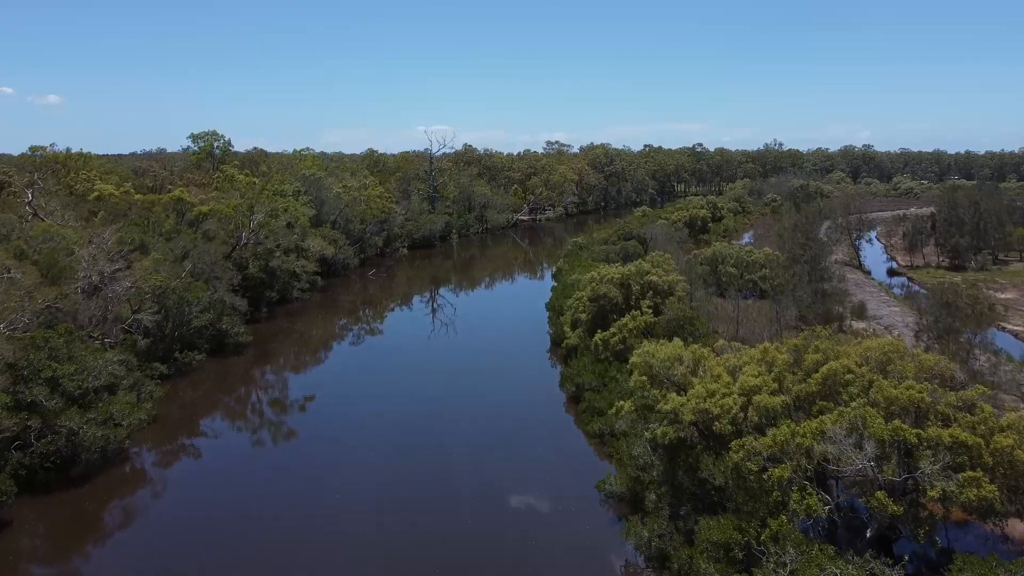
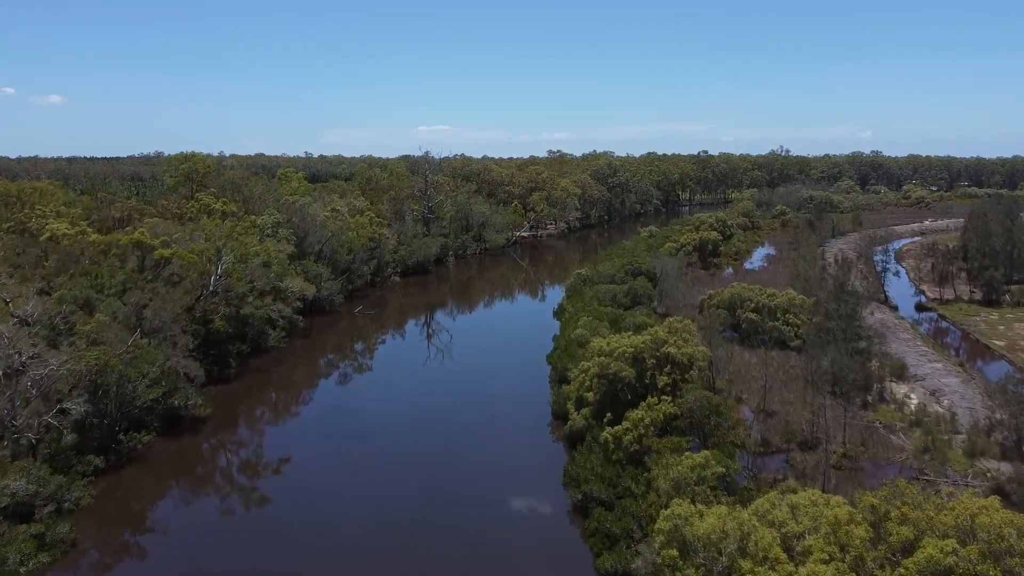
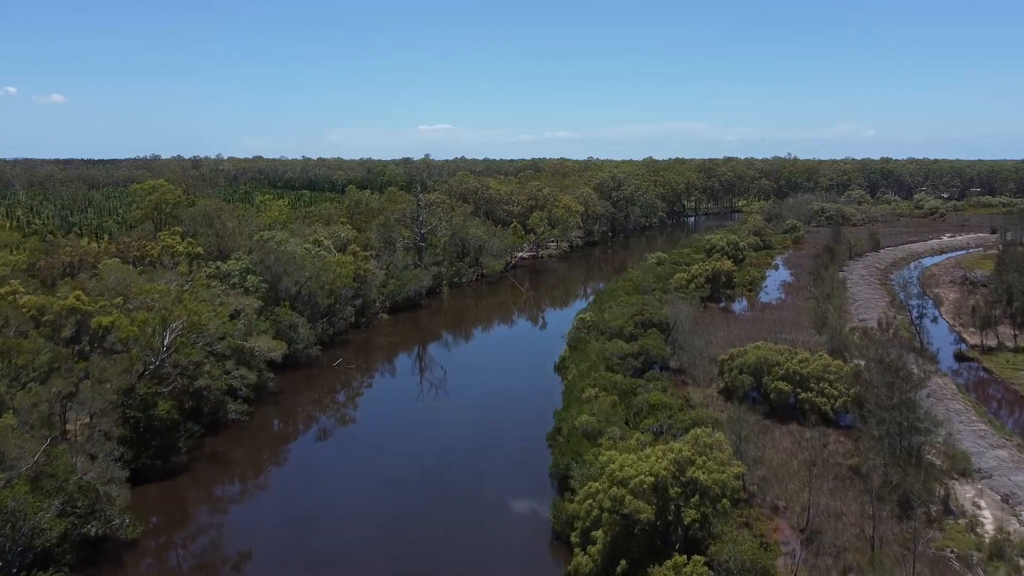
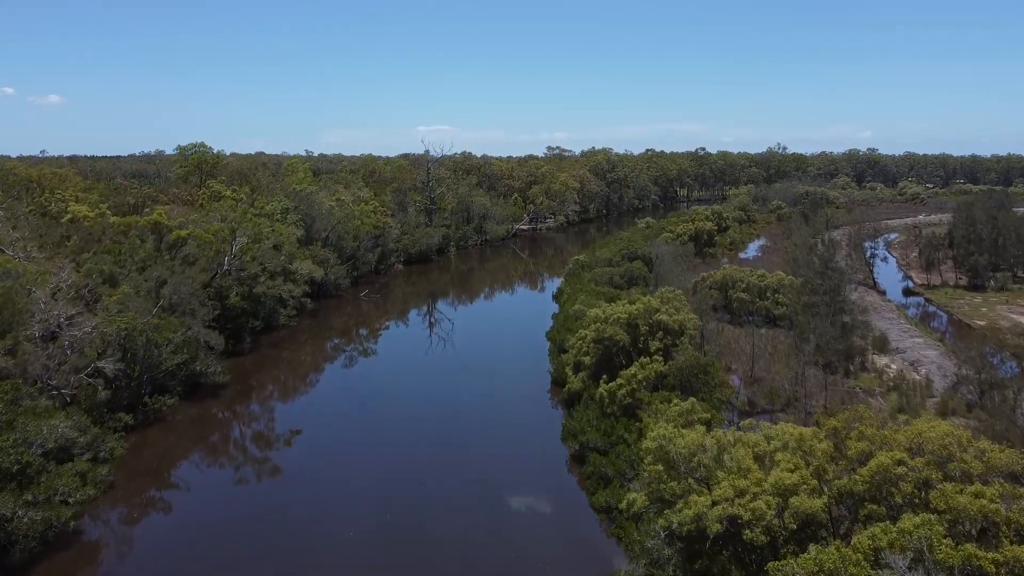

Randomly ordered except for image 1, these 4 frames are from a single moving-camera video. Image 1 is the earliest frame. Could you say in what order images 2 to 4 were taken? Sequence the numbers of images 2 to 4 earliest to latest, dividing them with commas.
4, 2, 3
